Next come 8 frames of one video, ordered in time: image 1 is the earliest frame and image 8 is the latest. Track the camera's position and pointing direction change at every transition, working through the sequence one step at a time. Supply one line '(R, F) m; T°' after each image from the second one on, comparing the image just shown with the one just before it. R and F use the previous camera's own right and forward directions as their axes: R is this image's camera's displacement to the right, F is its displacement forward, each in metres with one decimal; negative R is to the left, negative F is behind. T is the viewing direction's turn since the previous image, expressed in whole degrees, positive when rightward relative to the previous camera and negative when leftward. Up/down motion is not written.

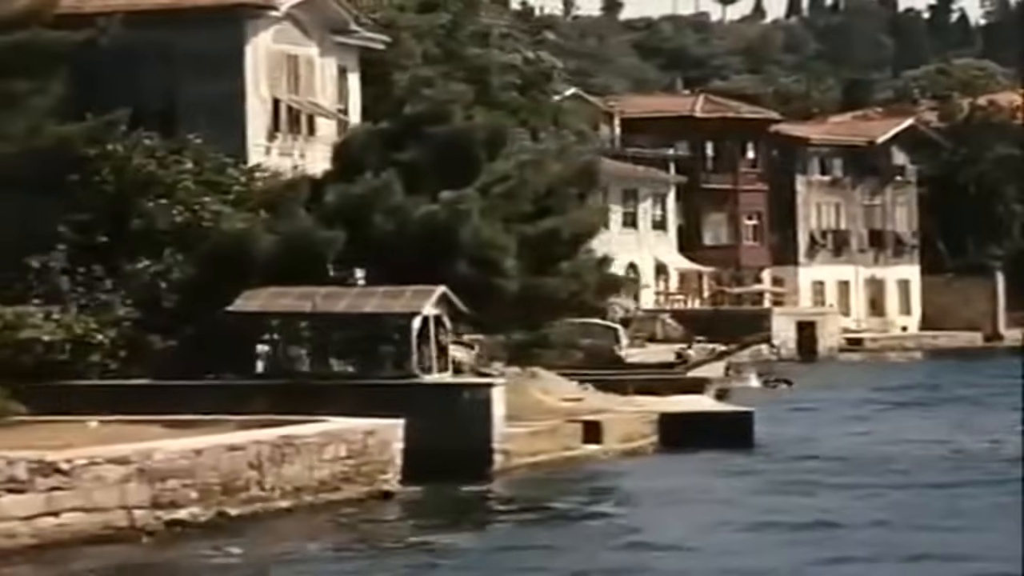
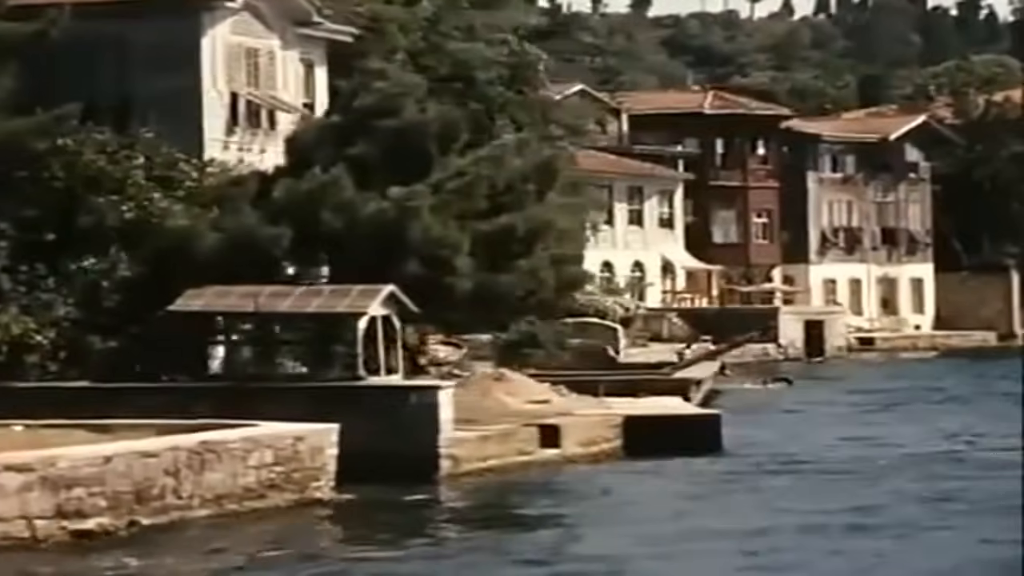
(+0.5, +0.7) m; -1°
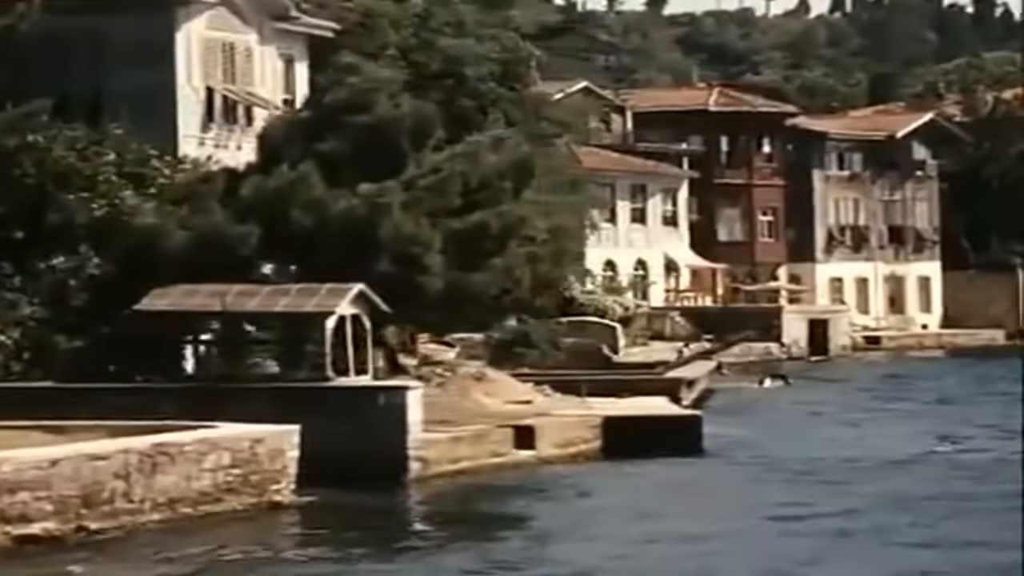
(+0.3, +0.4) m; 0°
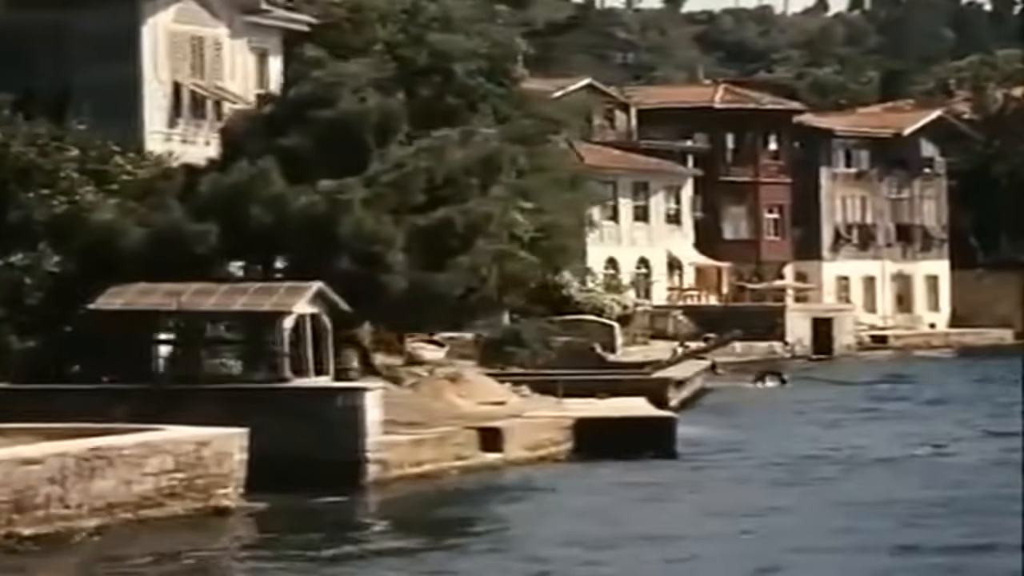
(+0.3, +0.5) m; 0°
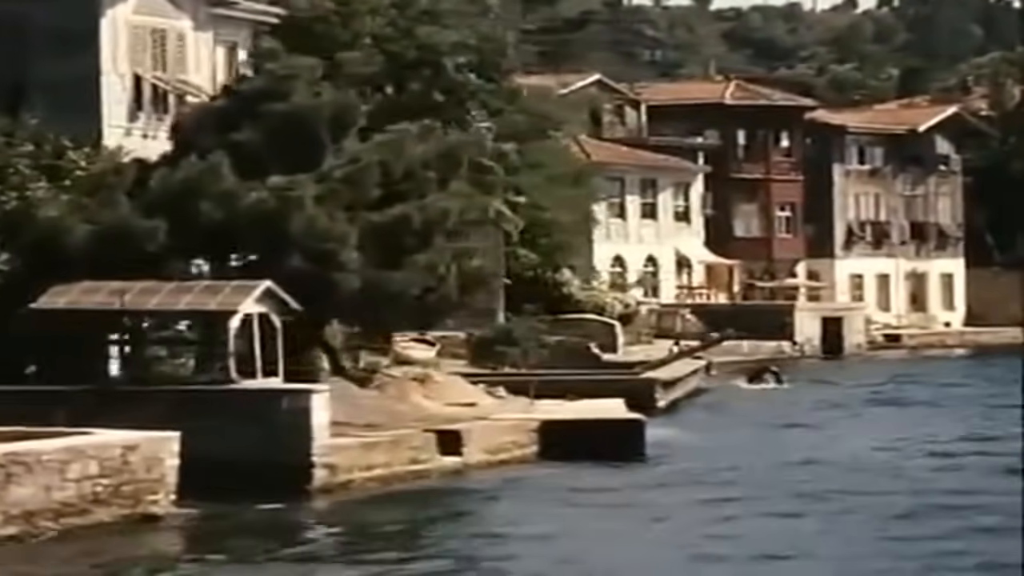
(+0.4, +0.6) m; -1°
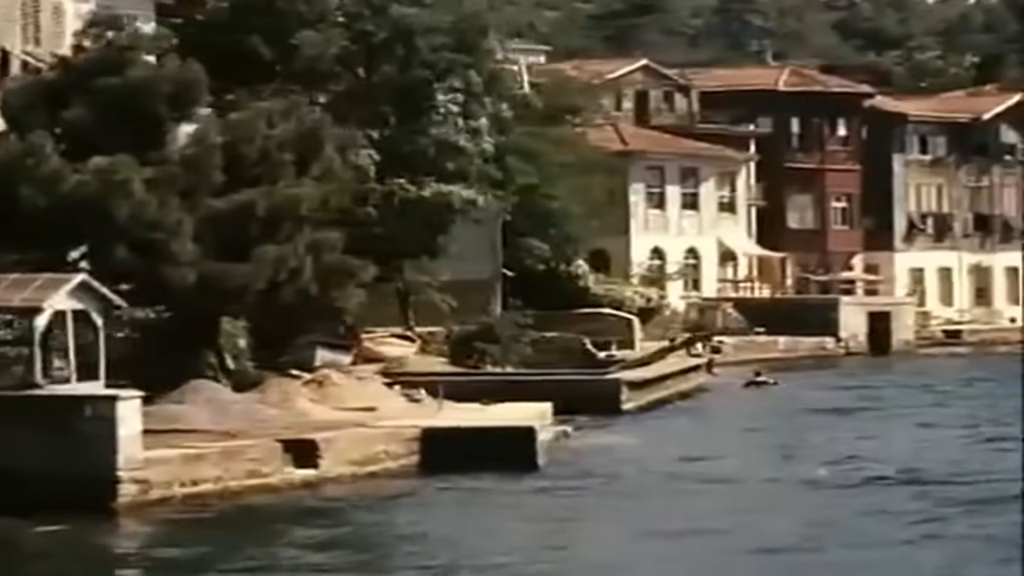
(+1.3, +1.9) m; -2°
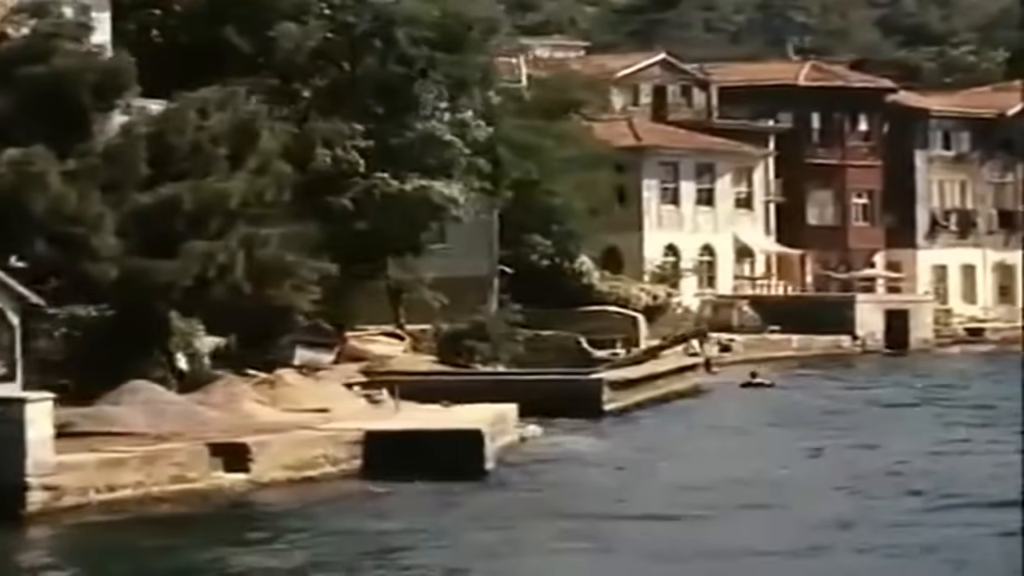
(+0.5, +0.7) m; -1°
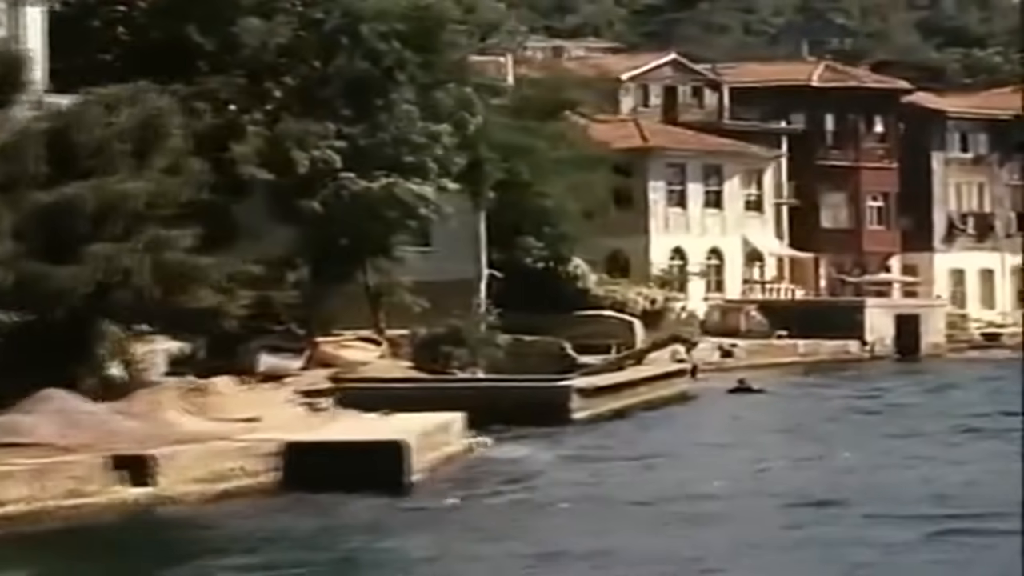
(+0.6, +0.8) m; -1°
